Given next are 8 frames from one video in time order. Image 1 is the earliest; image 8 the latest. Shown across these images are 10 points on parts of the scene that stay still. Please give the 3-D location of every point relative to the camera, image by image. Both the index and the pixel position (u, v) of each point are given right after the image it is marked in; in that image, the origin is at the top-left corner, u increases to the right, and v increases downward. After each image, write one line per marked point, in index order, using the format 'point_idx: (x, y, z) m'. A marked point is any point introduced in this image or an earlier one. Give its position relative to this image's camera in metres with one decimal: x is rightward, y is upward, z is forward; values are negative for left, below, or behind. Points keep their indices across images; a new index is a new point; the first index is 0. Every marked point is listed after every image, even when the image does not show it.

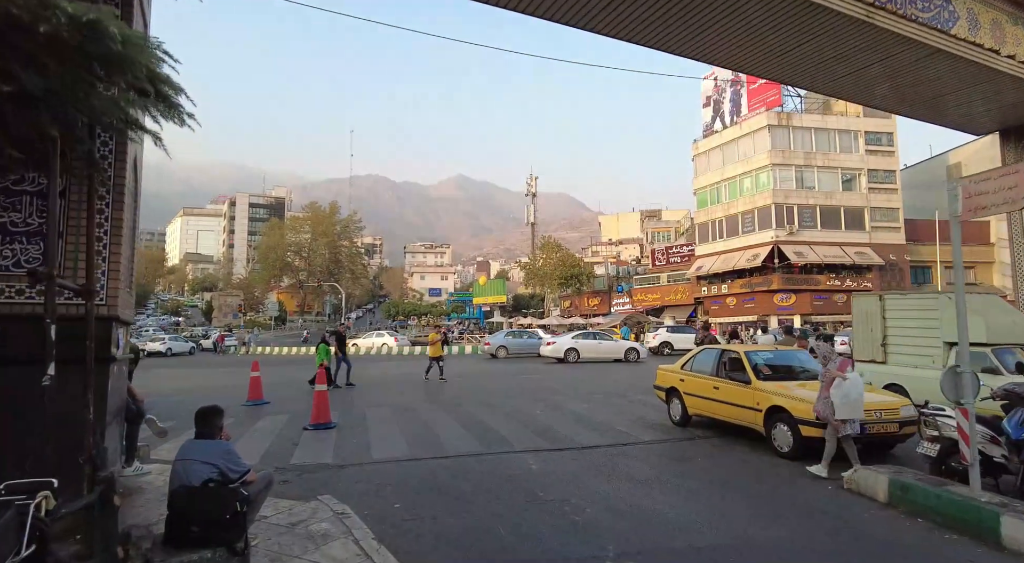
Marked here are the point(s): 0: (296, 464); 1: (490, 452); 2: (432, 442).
0: (-2.8, -2.3, +8.7) m
1: (-0.3, -2.4, +9.4) m
2: (-1.2, -2.4, +10.0) m
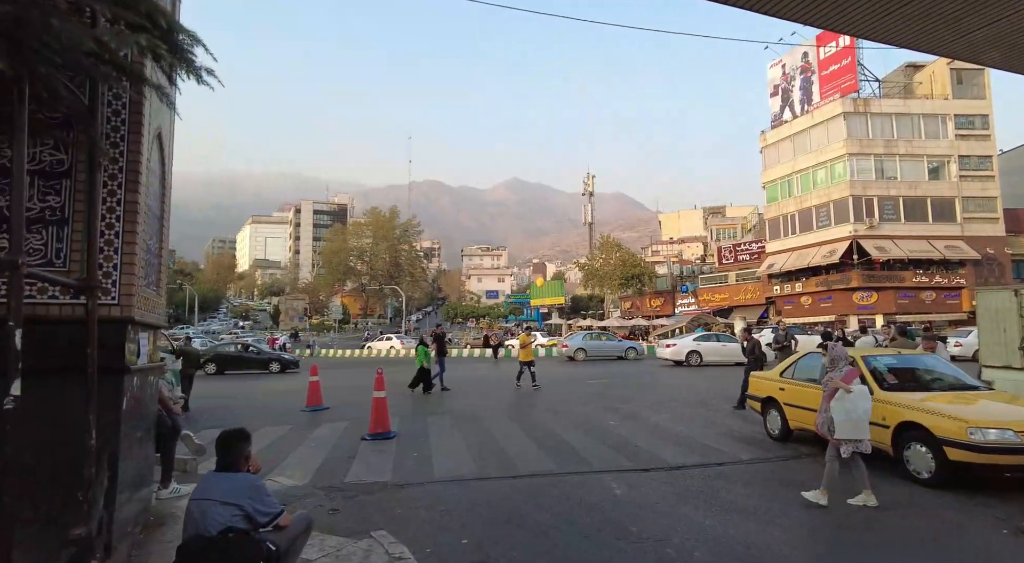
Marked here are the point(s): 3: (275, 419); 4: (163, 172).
0: (-1.8, -2.3, +7.8) m
1: (+0.6, -2.3, +8.3) m
2: (-0.1, -2.3, +9.0) m
3: (-4.6, -2.7, +13.3) m
4: (-2.8, +0.9, +5.5) m
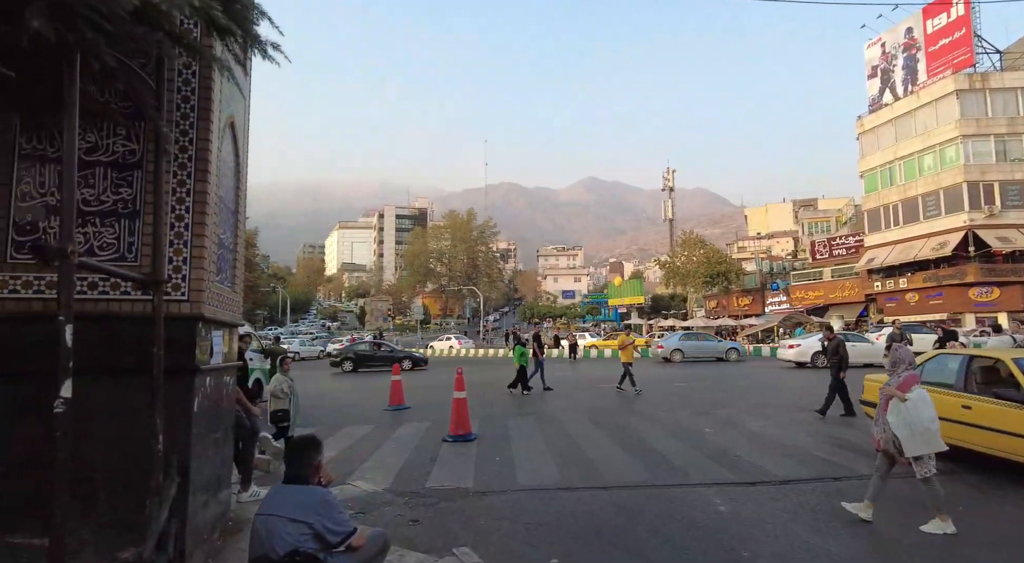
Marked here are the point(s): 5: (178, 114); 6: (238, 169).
0: (-0.9, -2.2, +7.5) m
1: (+1.7, -2.3, +7.6) m
2: (+1.0, -2.3, +8.5) m
3: (-3.0, -2.6, +13.2) m
4: (-2.1, +0.9, +5.3) m
5: (-2.0, +1.0, +4.2) m
6: (-2.1, +0.9, +5.3) m
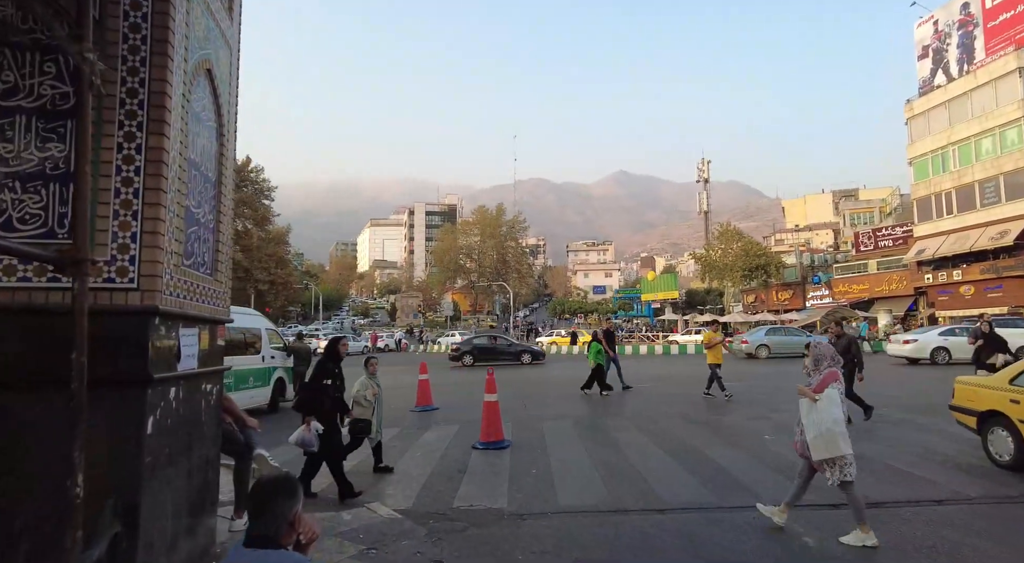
0: (-0.5, -2.1, +6.5) m
1: (+2.0, -2.2, +6.5) m
2: (+1.4, -2.2, +7.4) m
3: (-2.3, -2.5, +12.3) m
4: (-1.9, +1.0, +4.4) m
5: (-1.8, +1.1, +3.2) m
6: (-1.9, +1.0, +4.4) m
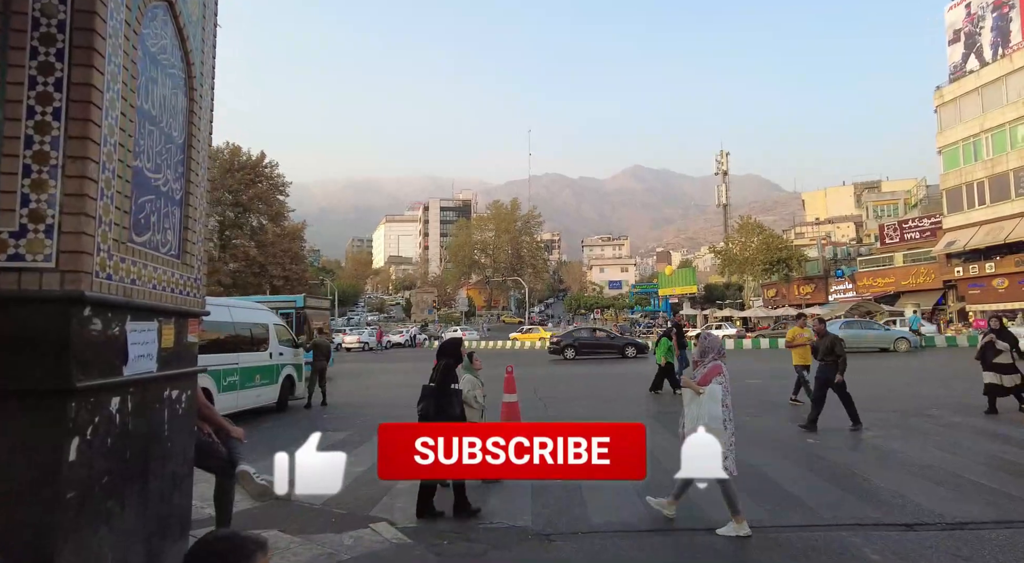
0: (-0.3, -2.0, +5.7) m
1: (+2.3, -2.1, +5.7) m
2: (+1.6, -2.0, +6.6) m
3: (-2.0, -2.4, +11.6) m
4: (-1.7, +1.1, +3.6) m
5: (-1.7, +1.2, +2.5) m
6: (-1.7, +1.1, +3.6) m
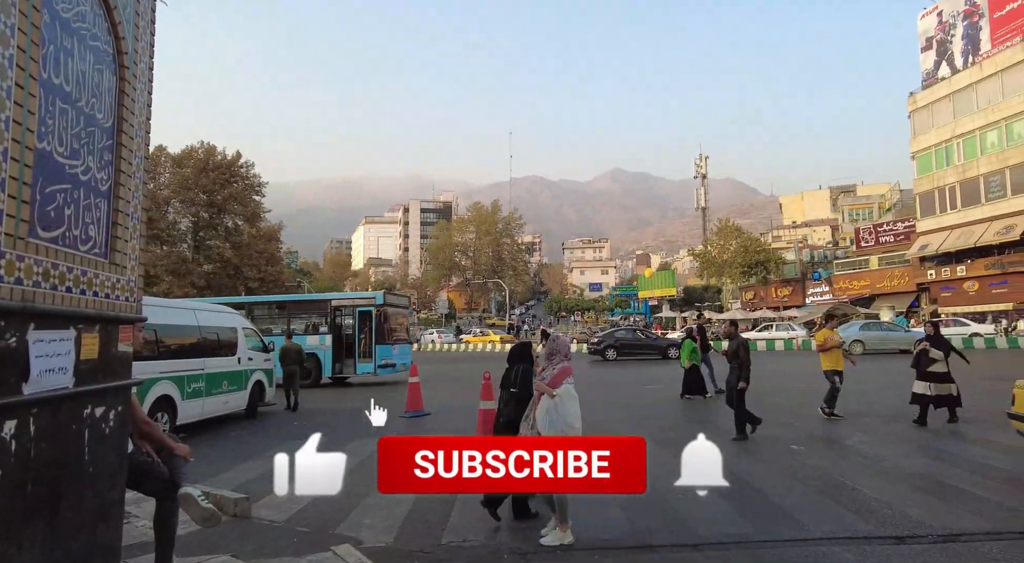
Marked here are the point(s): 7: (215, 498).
0: (-0.5, -2.1, +5.4) m
1: (+2.1, -2.1, +5.4) m
2: (+1.4, -2.1, +6.3) m
3: (-2.4, -2.4, +11.2) m
4: (-1.8, +1.1, +3.2) m
5: (-1.8, +1.2, +2.1) m
6: (-1.8, +1.0, +3.2) m
7: (-2.6, -1.9, +5.9) m
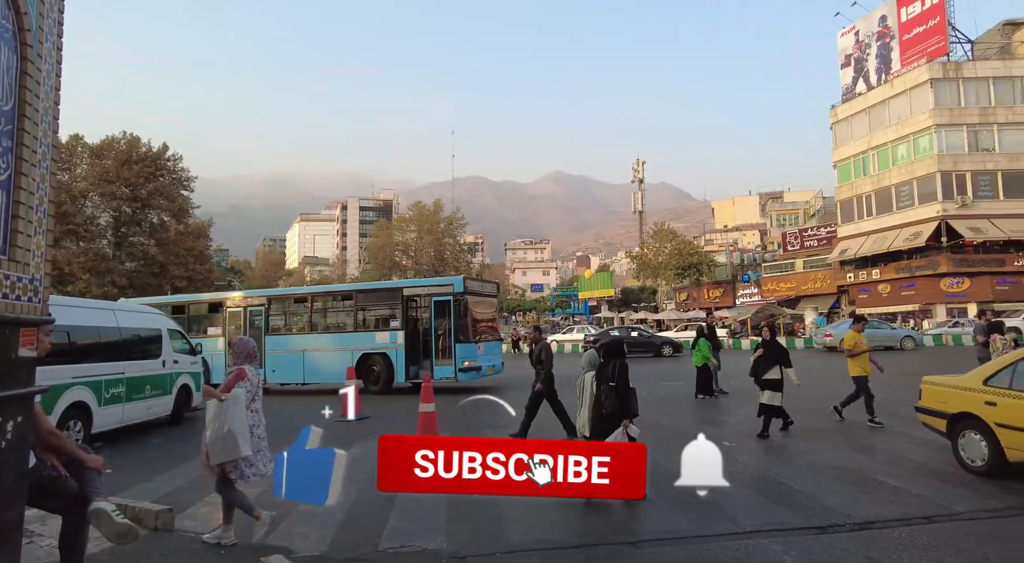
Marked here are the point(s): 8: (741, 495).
0: (-1.0, -2.1, +5.2) m
1: (+1.6, -2.1, +5.5) m
2: (+0.8, -2.1, +6.3) m
3: (-3.4, -2.4, +10.9) m
4: (-2.1, +1.1, +3.0) m
5: (-1.9, +1.2, +1.8) m
6: (-2.1, +1.1, +3.0) m
7: (-3.1, -1.9, +5.6) m
8: (+2.3, -2.1, +6.8) m
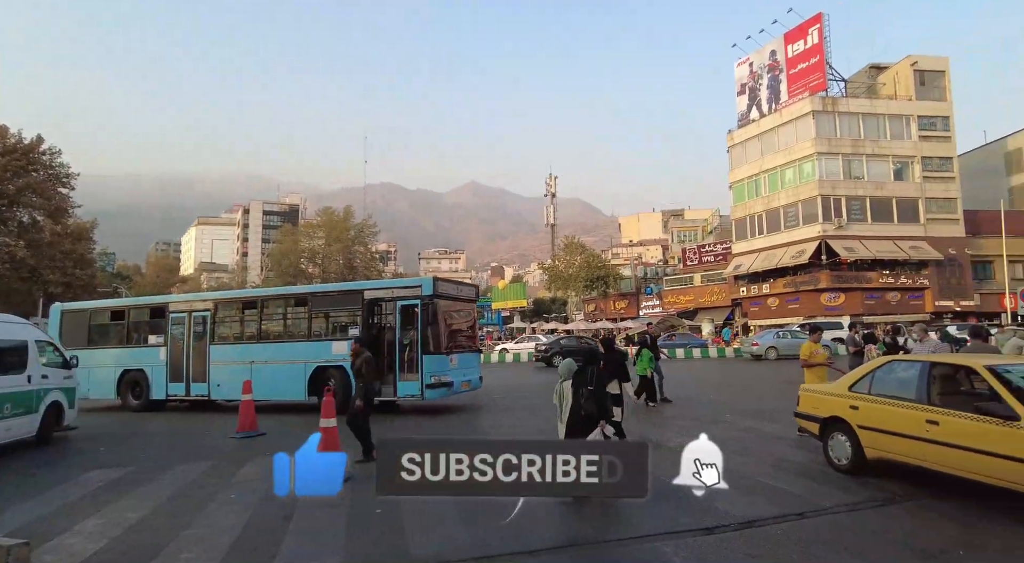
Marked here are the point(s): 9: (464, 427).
0: (-1.7, -2.2, +5.3) m
1: (+0.8, -2.3, +5.9) m
2: (-0.1, -2.2, +6.6) m
3: (-4.8, -2.6, +10.6) m
4: (-2.5, +1.0, +3.0) m
5: (-2.2, +1.1, +1.9) m
6: (-2.5, +1.0, +3.0) m
7: (-3.9, -2.0, +5.4) m
8: (+1.3, -2.3, +7.3) m
9: (-0.8, -2.5, +11.8) m
